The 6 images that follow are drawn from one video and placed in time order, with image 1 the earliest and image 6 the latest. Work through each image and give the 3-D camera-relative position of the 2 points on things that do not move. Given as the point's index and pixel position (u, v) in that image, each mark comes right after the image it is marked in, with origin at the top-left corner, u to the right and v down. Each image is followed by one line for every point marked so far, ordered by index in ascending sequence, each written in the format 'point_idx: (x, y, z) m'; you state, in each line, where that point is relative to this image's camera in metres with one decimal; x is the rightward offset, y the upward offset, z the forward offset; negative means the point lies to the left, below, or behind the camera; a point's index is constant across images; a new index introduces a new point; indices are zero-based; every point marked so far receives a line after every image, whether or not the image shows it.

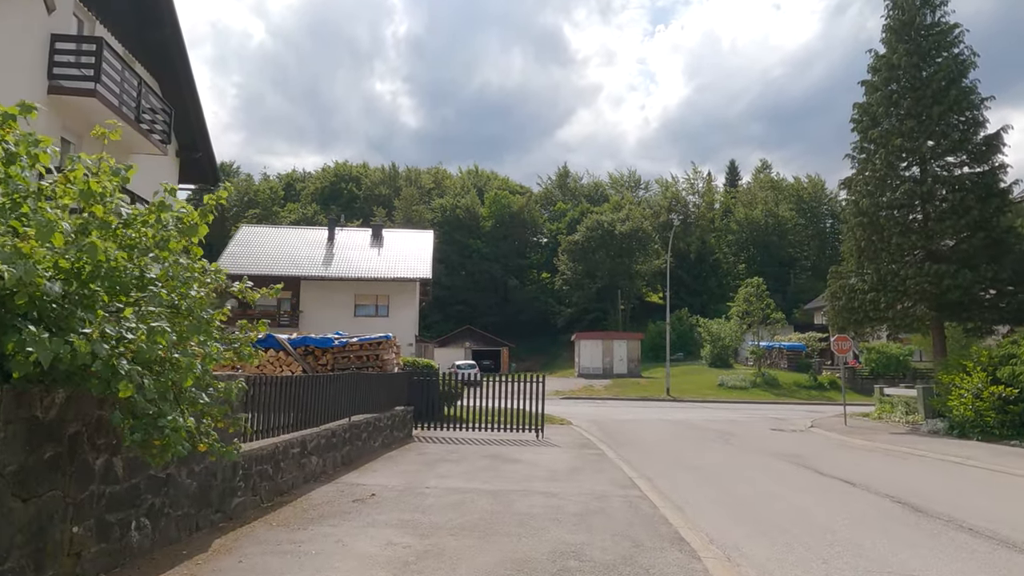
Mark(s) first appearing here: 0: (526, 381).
0: (+0.4, -2.8, +19.6) m
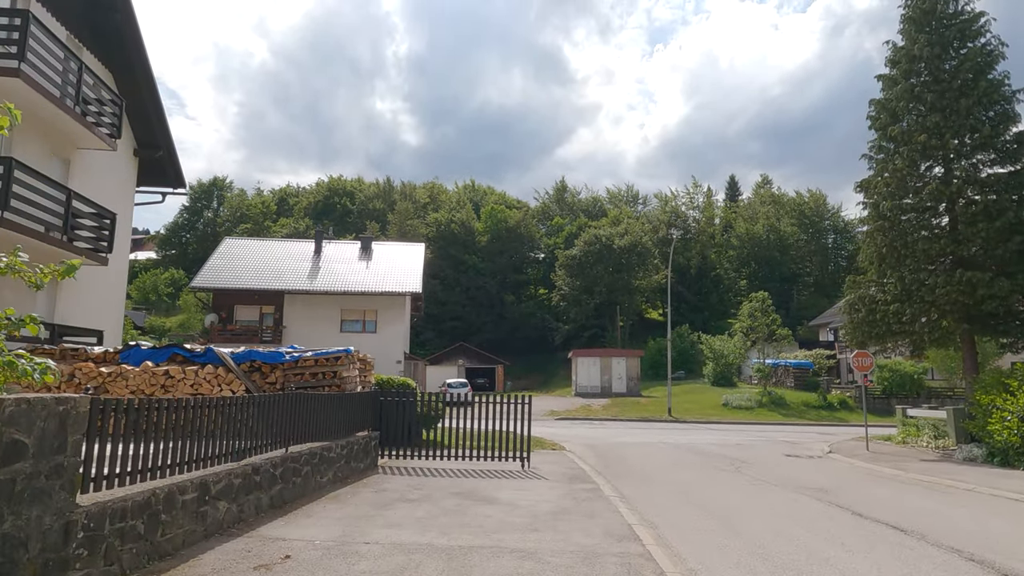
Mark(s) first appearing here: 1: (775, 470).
0: (0.0, -3.0, +17.5) m
1: (+6.2, -4.3, +15.5) m
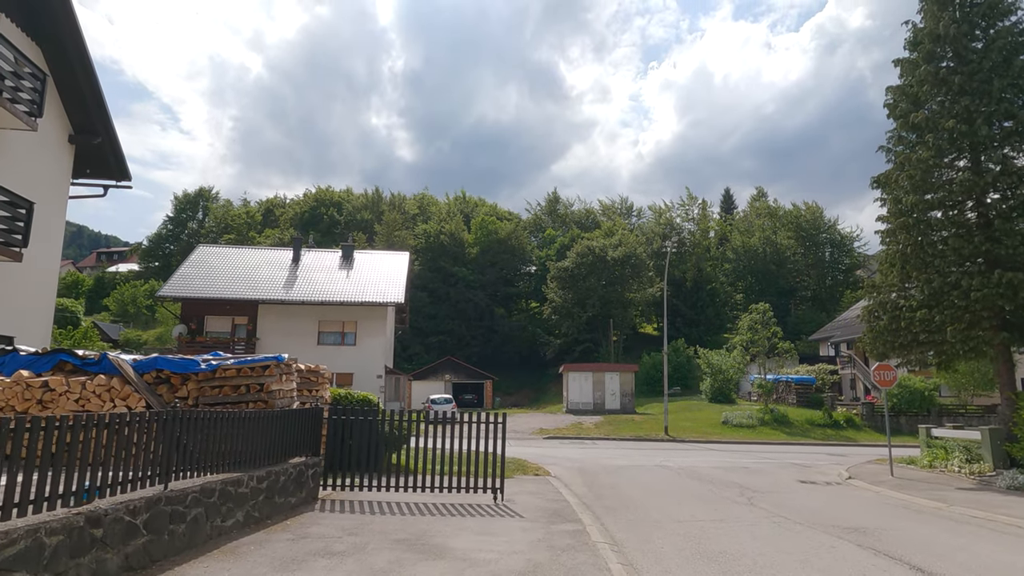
0: (-0.5, -3.1, +15.2) m
1: (+5.7, -4.3, +13.1) m
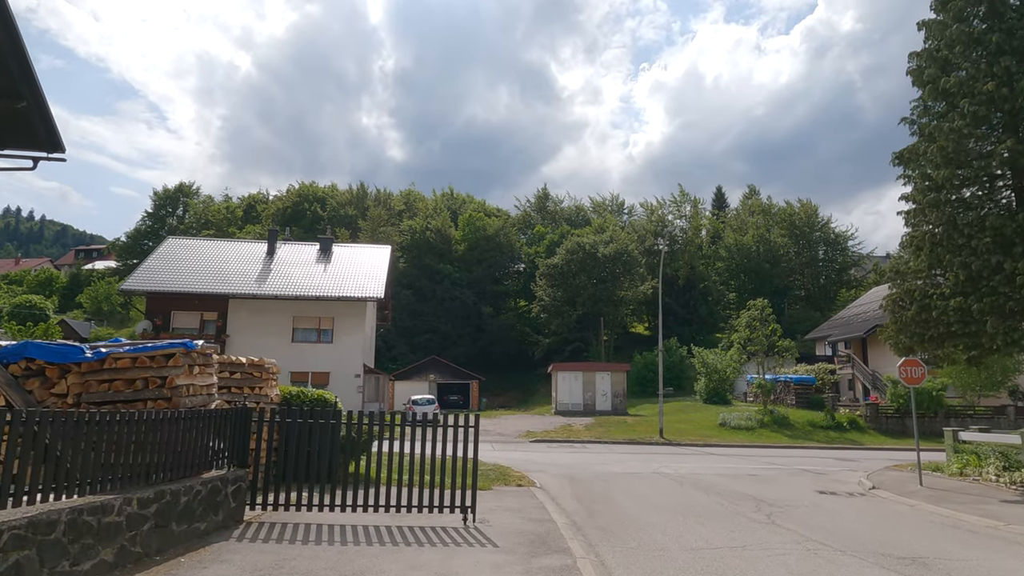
0: (-1.0, -2.7, +13.0) m
1: (+5.3, -3.9, +11.1) m
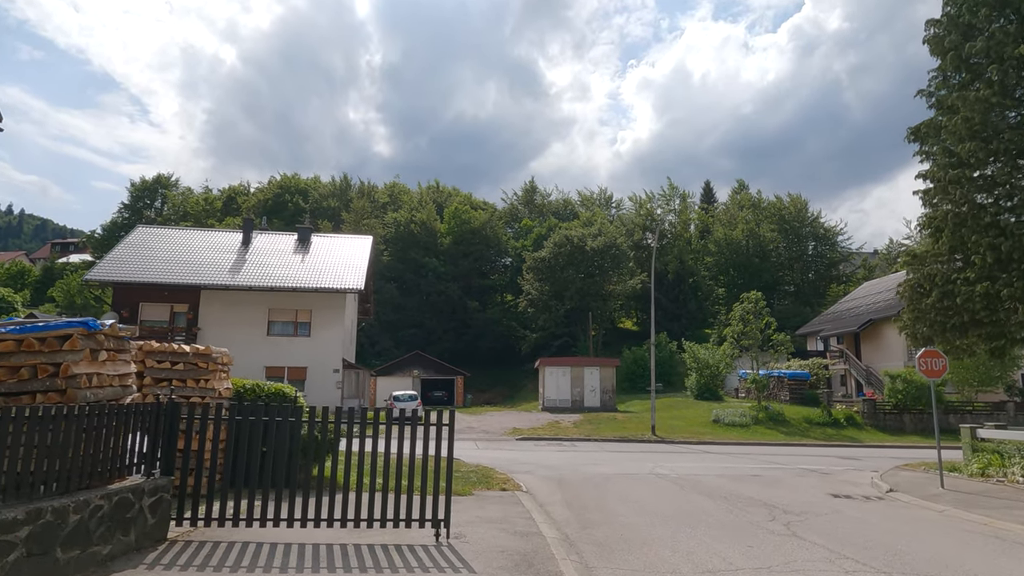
0: (-1.3, -2.3, +11.5) m
1: (+5.0, -3.6, +9.7) m
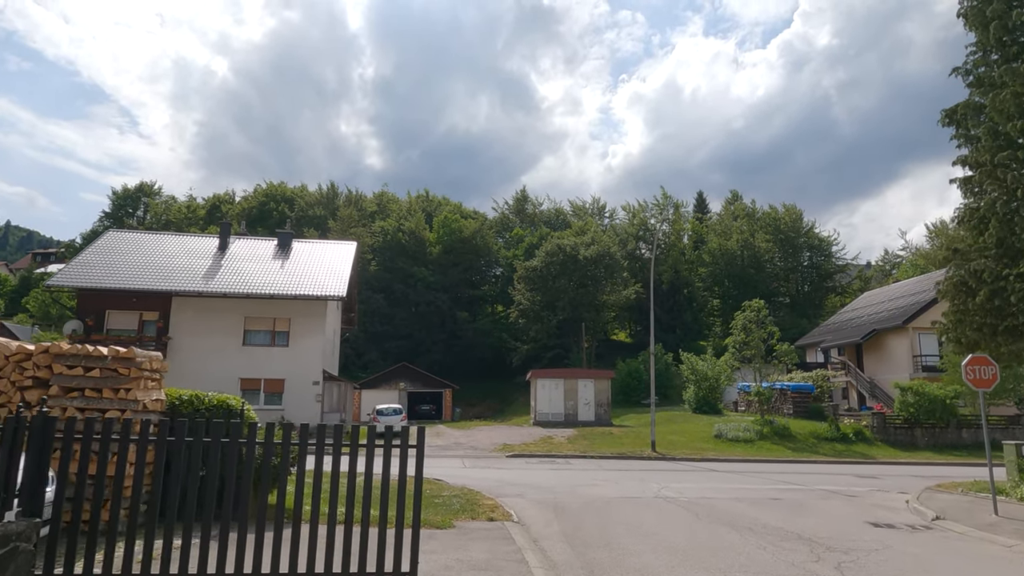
0: (-1.4, -2.2, +9.6) m
1: (+4.8, -3.4, +7.8) m
